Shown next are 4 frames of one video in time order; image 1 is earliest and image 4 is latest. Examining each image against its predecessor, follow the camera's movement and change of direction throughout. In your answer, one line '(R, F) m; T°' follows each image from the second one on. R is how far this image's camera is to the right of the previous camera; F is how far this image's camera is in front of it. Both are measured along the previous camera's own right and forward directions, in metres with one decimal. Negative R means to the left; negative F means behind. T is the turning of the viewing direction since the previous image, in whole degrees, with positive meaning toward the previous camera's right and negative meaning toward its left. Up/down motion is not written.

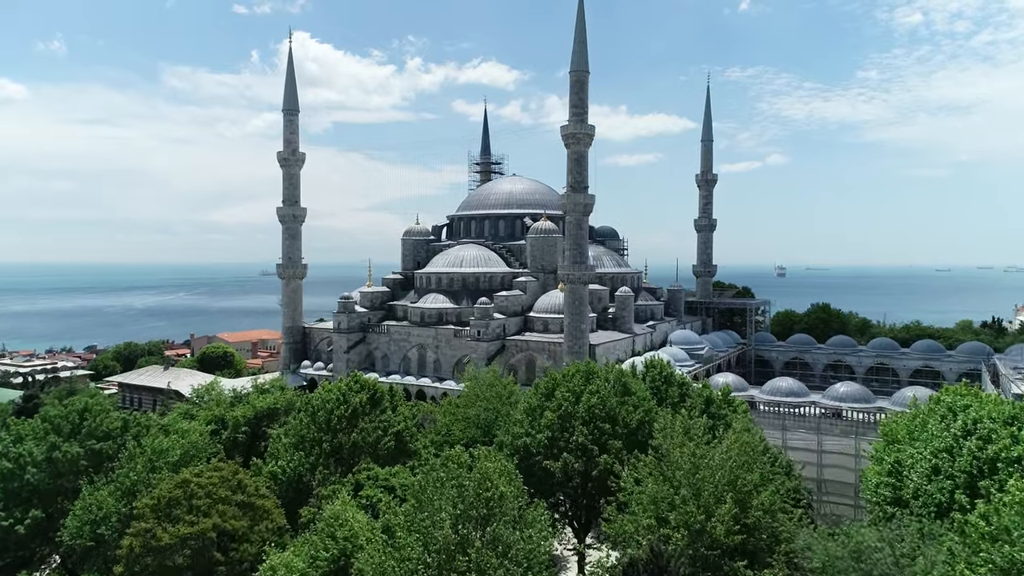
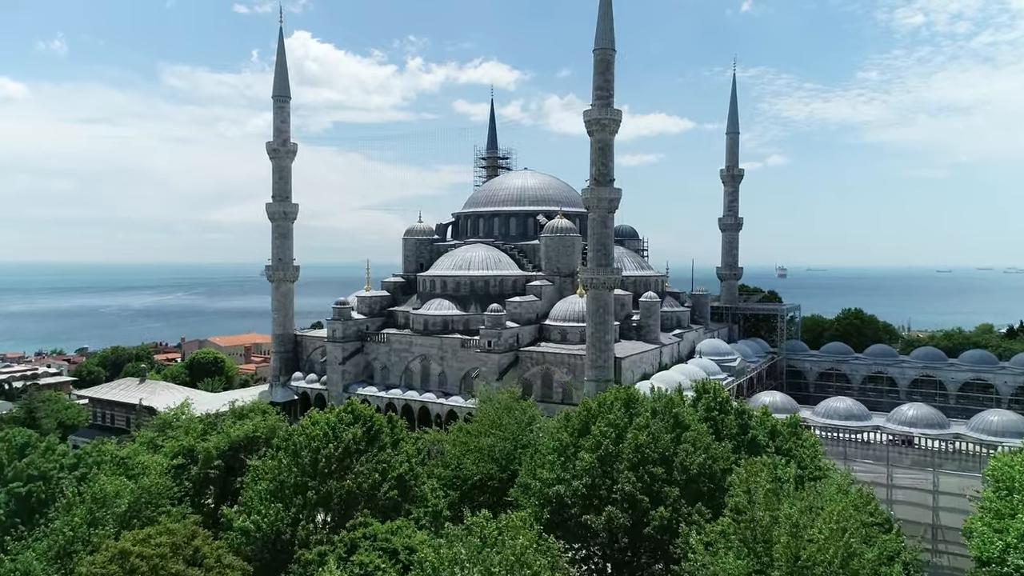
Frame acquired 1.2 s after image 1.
(-0.6, +4.1) m; 0°
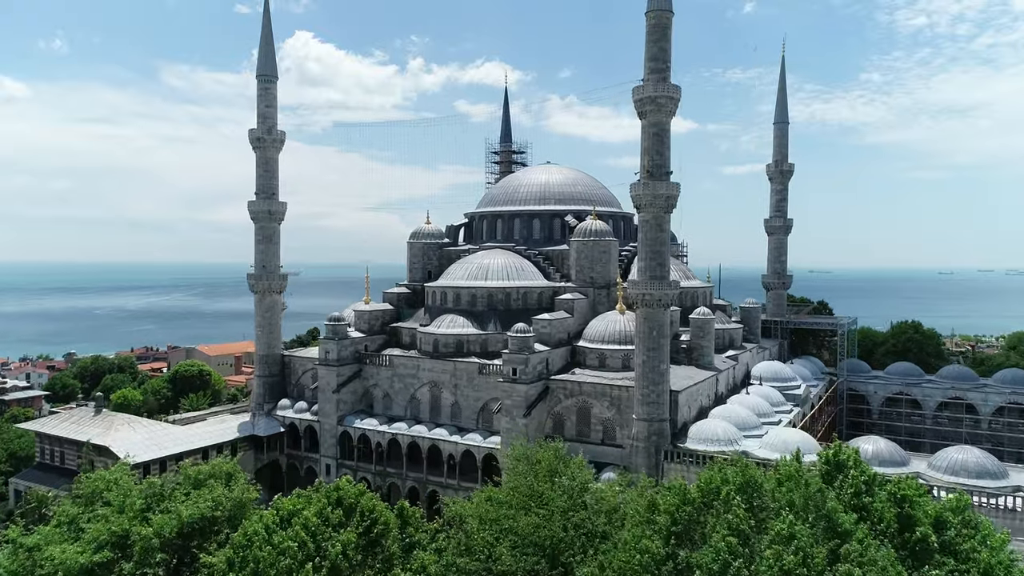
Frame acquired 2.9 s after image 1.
(-1.0, +6.0) m; 0°
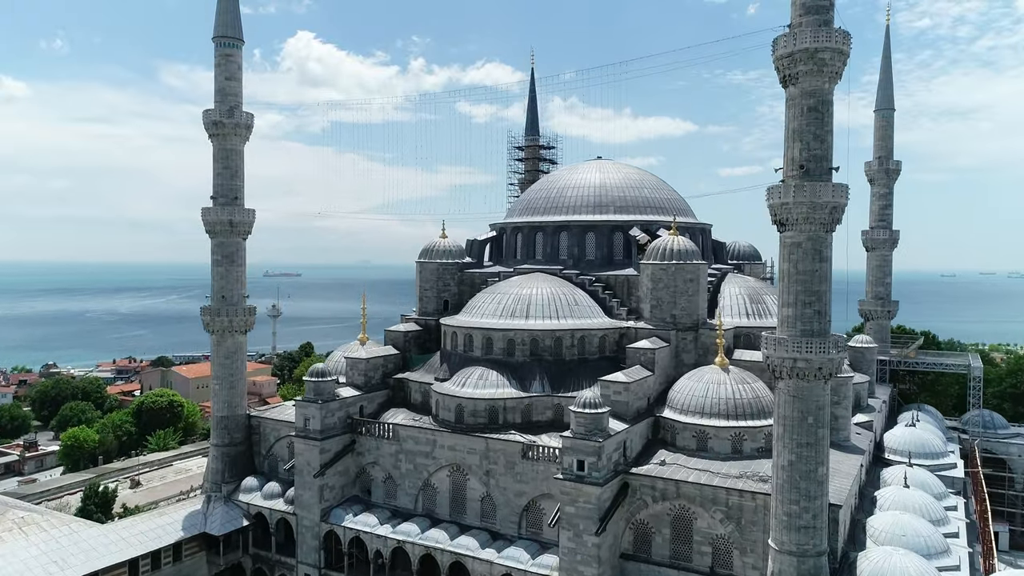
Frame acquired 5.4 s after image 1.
(-1.5, +9.2) m; 0°
